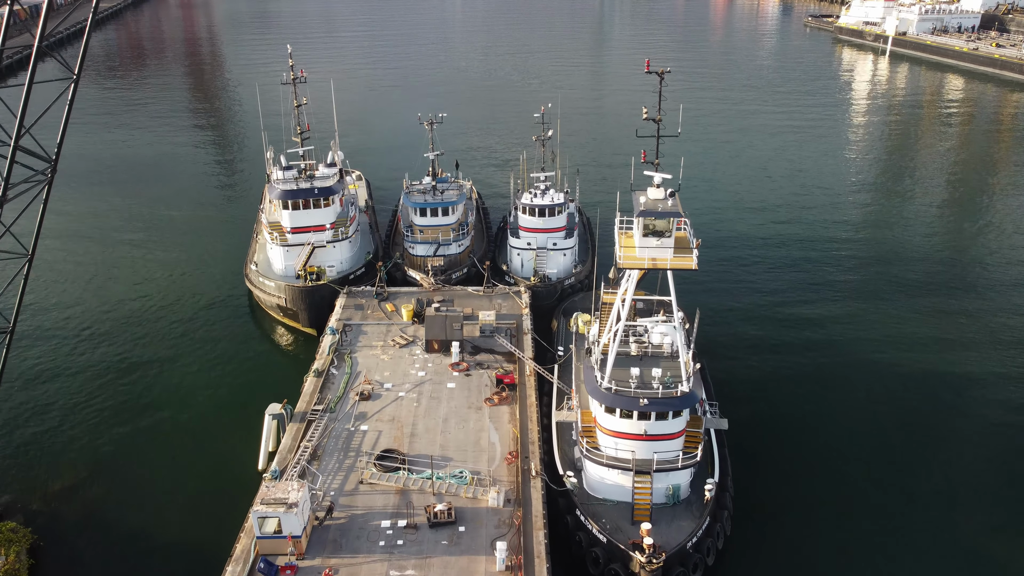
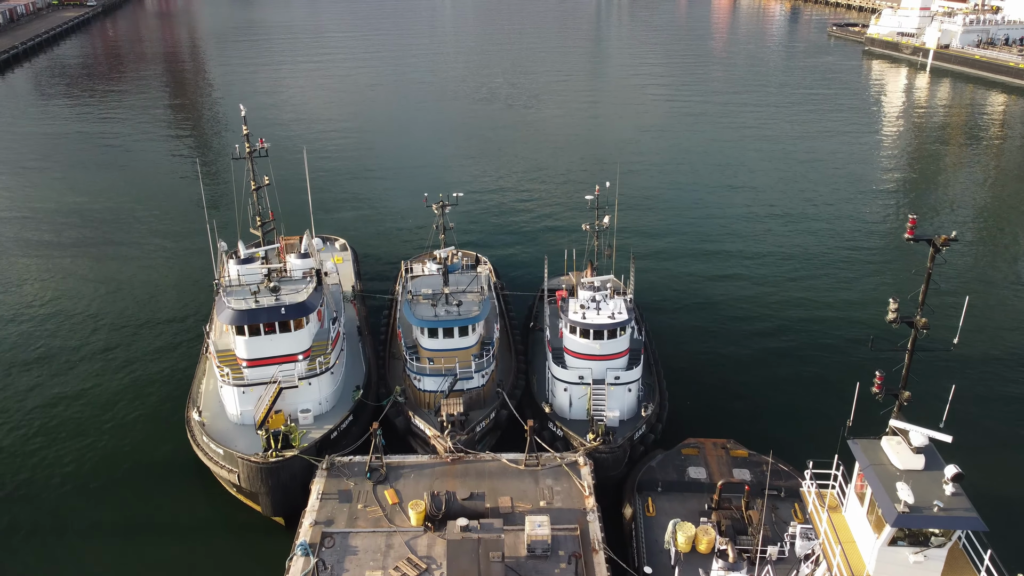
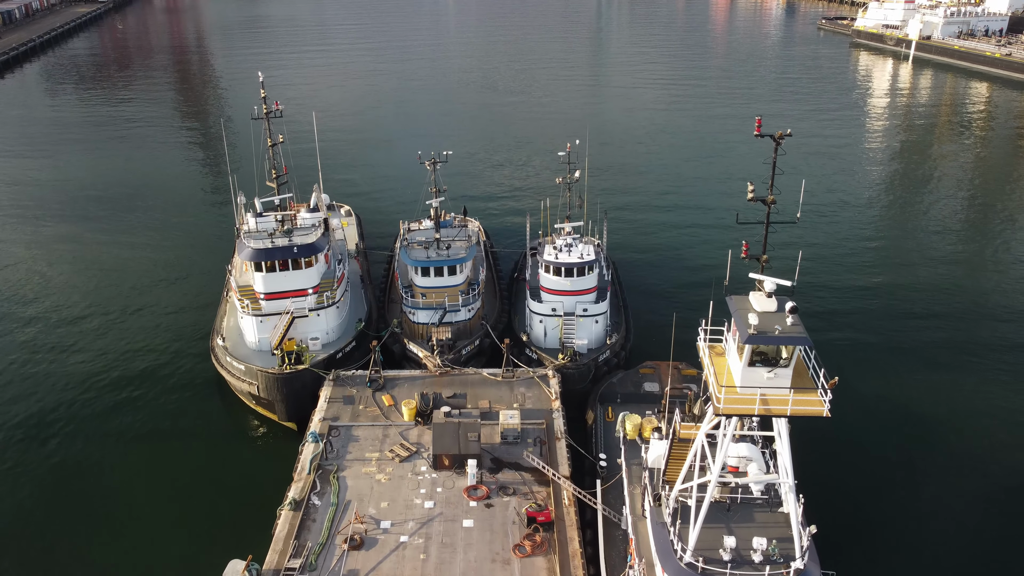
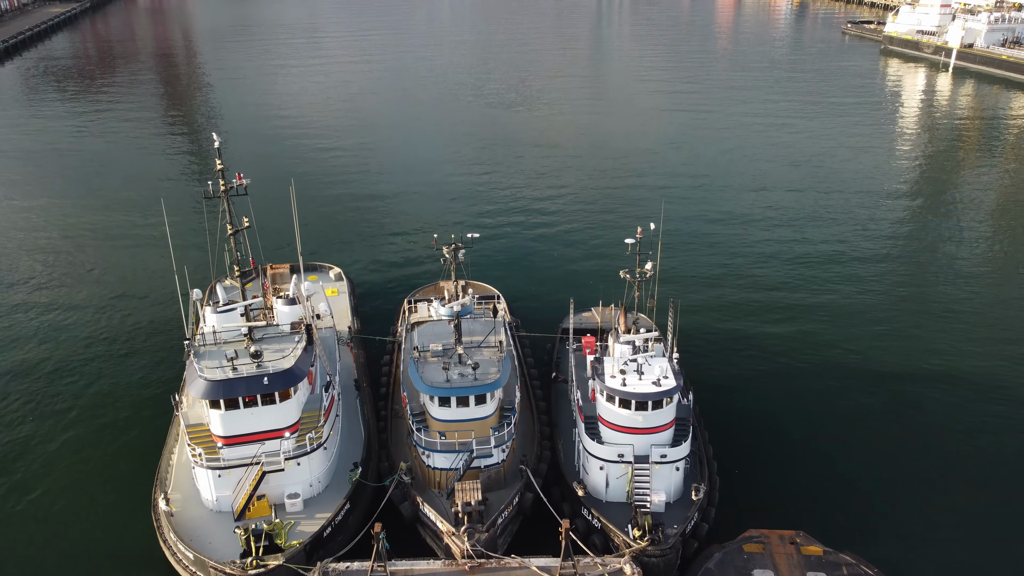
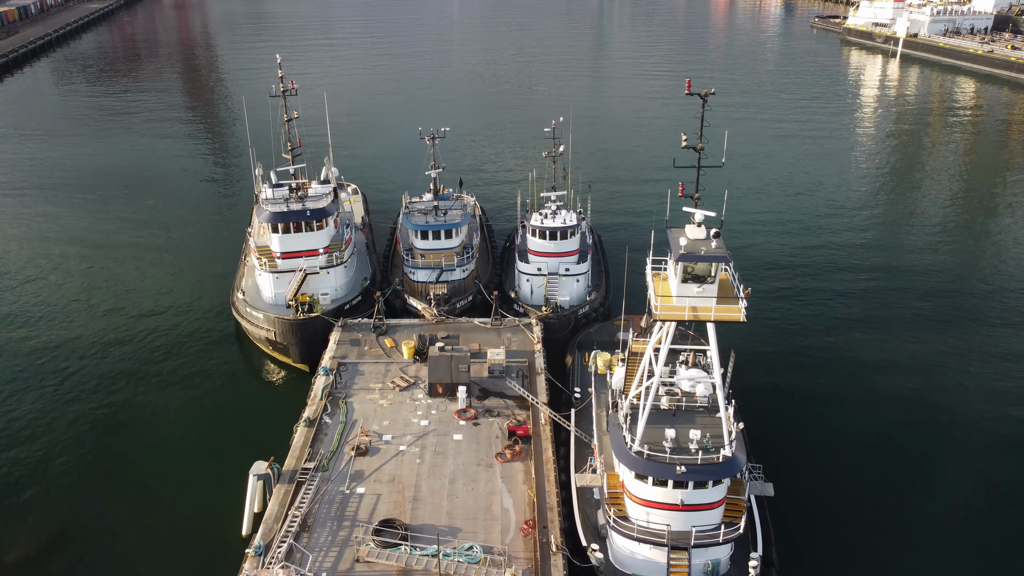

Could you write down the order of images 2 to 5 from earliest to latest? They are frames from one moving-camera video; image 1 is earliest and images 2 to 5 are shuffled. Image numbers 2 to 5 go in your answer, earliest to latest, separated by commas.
5, 3, 2, 4
